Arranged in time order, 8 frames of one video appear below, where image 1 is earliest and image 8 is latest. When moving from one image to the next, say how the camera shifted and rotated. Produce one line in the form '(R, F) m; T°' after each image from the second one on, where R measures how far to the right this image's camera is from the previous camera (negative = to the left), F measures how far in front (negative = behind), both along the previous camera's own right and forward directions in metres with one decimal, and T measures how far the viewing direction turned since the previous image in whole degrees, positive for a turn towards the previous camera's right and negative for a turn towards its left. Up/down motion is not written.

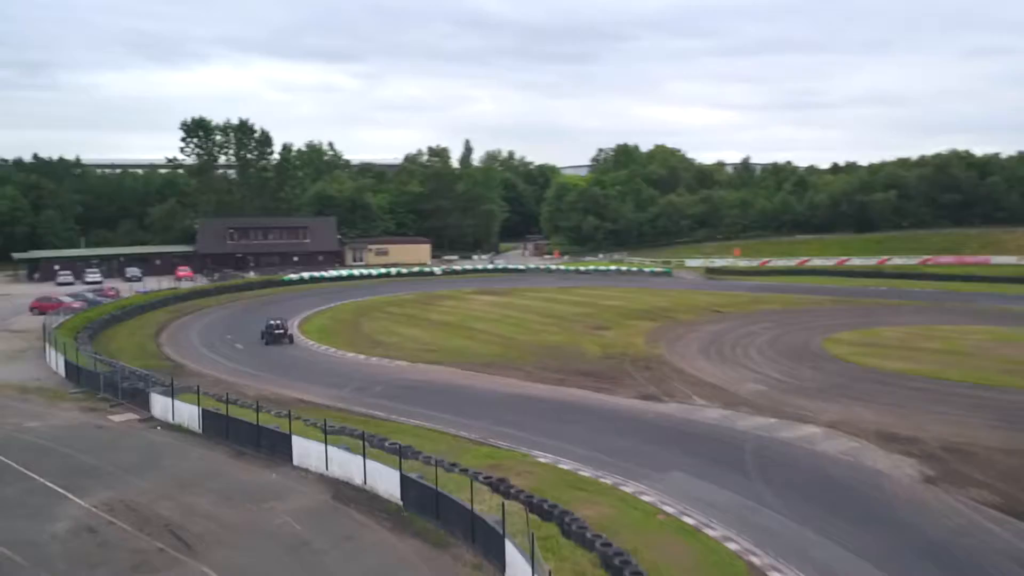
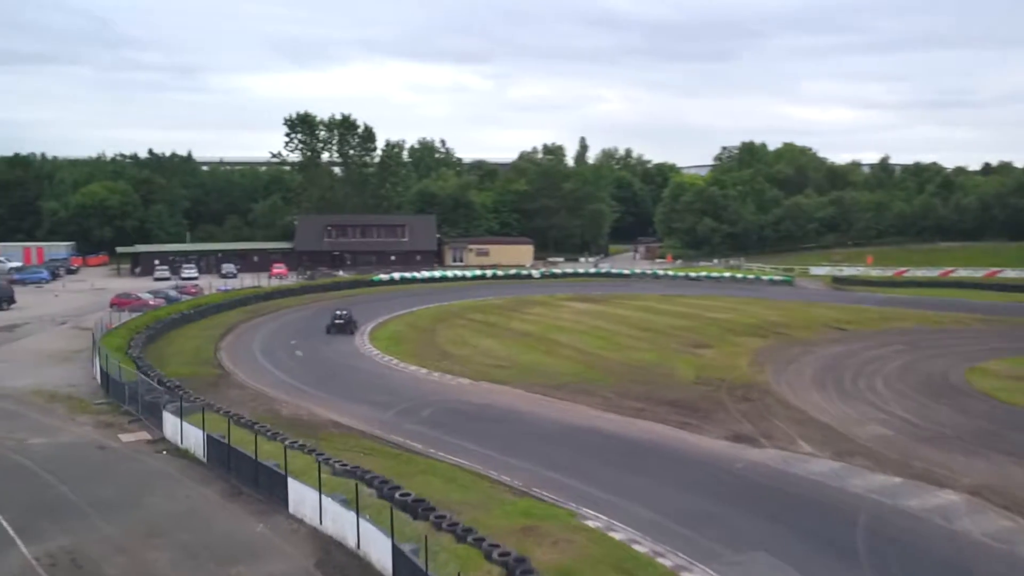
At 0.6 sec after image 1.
(+1.6, +4.6) m; -8°
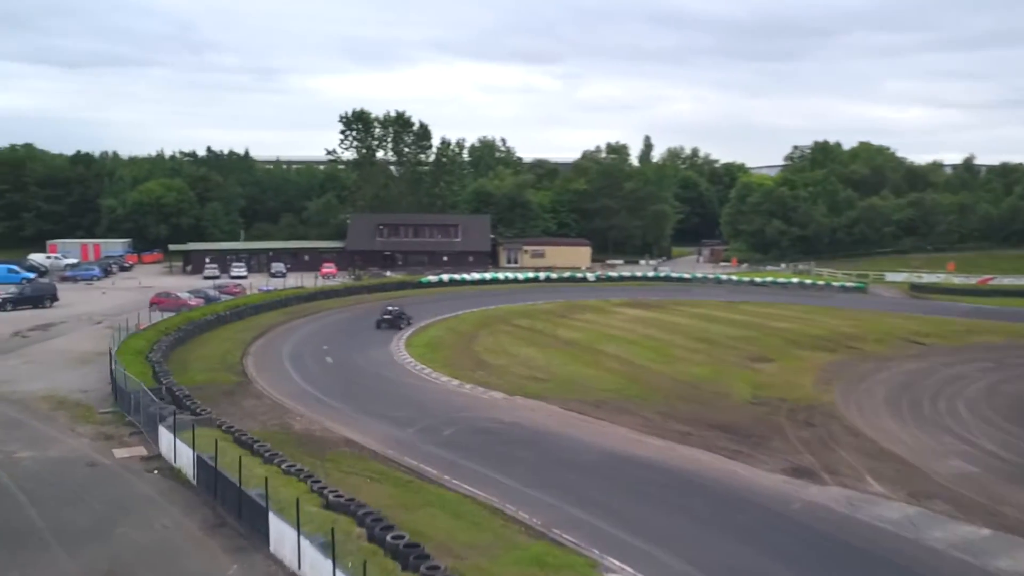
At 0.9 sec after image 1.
(+1.0, +2.6) m; -4°
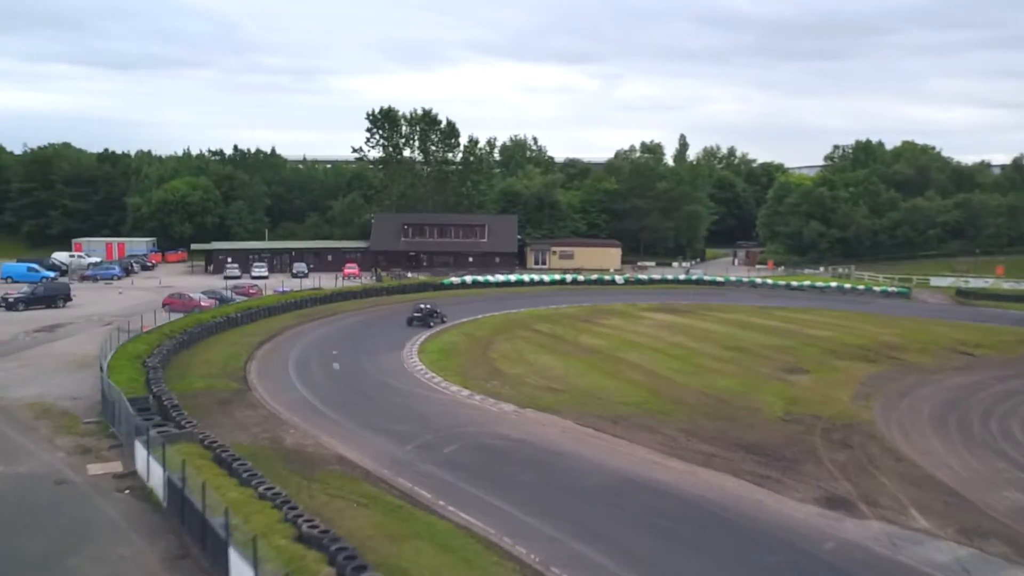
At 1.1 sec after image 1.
(+0.7, +2.0) m; -2°
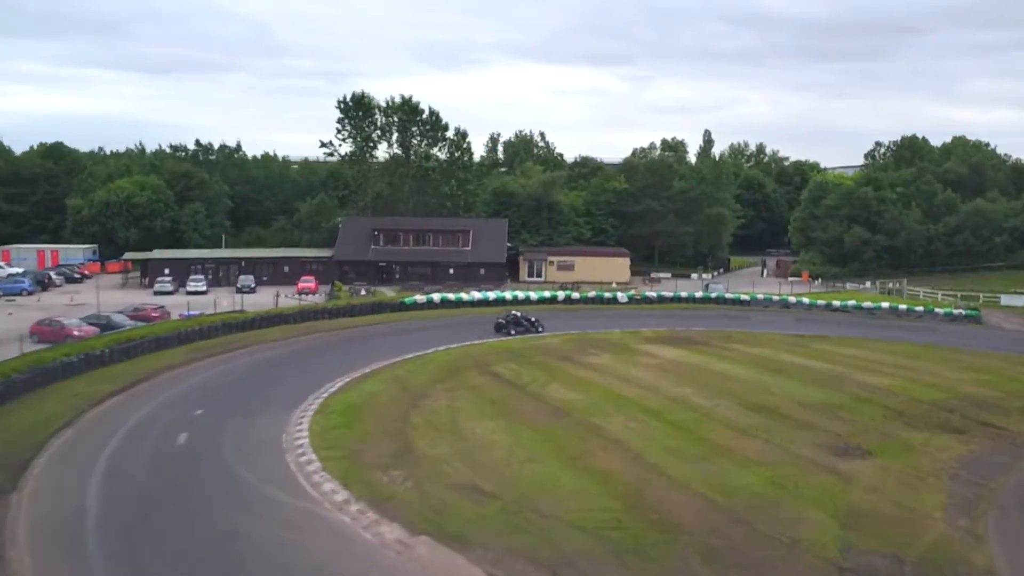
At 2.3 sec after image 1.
(+2.8, +10.7) m; -2°
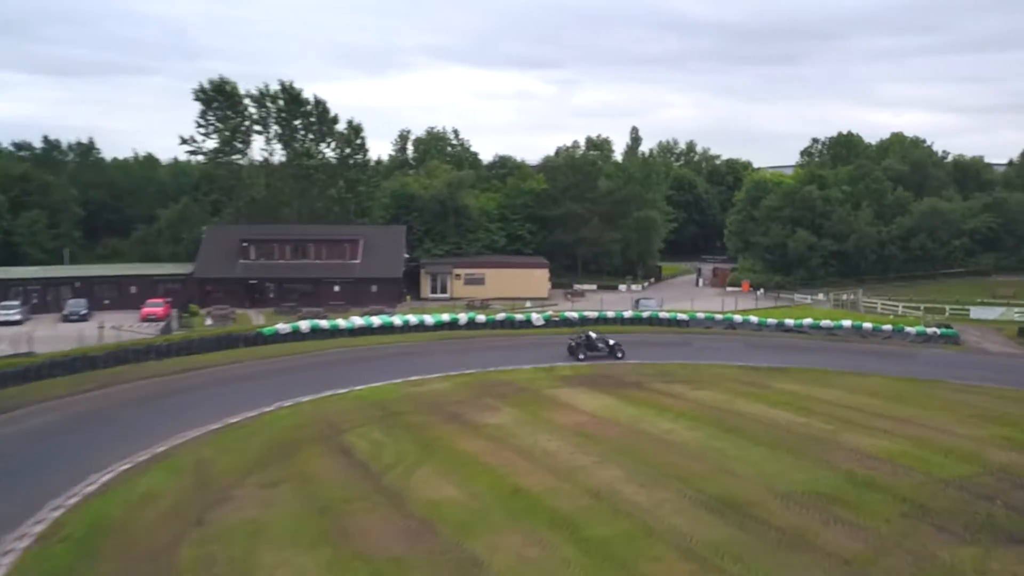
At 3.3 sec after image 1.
(+1.9, +9.2) m; +4°
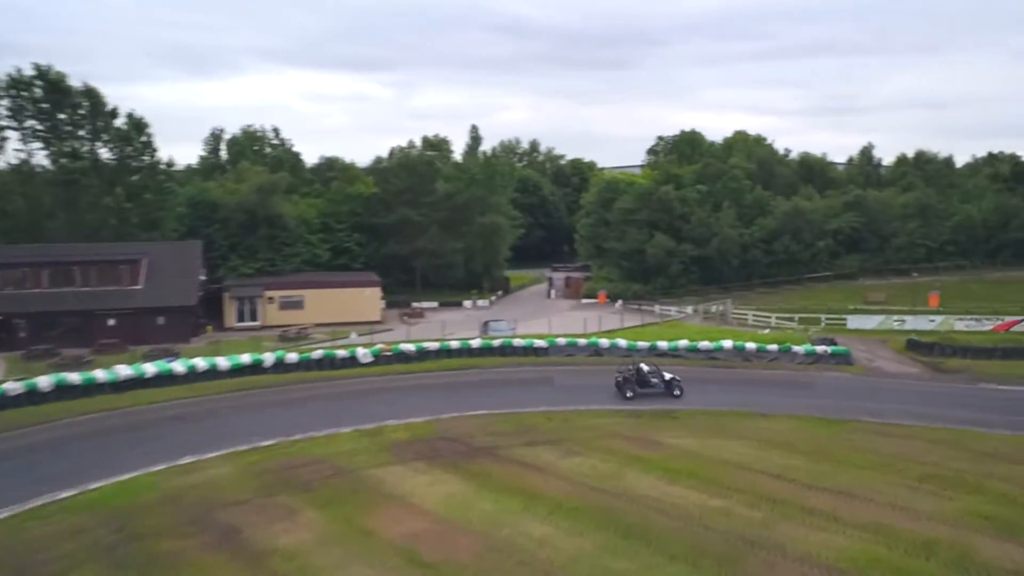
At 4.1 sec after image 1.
(+0.9, +7.9) m; +10°
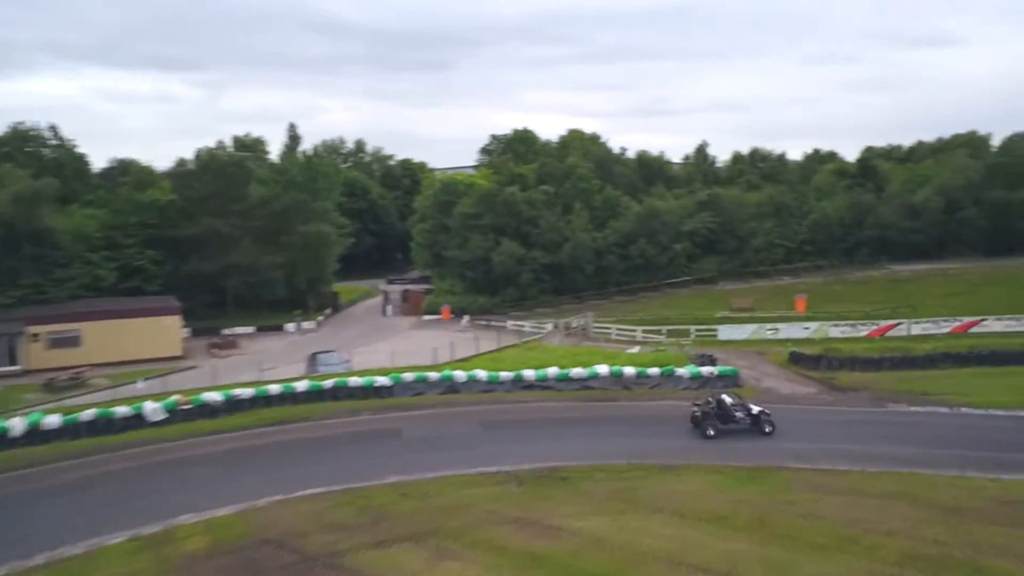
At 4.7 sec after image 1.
(-0.2, +6.5) m; +11°
